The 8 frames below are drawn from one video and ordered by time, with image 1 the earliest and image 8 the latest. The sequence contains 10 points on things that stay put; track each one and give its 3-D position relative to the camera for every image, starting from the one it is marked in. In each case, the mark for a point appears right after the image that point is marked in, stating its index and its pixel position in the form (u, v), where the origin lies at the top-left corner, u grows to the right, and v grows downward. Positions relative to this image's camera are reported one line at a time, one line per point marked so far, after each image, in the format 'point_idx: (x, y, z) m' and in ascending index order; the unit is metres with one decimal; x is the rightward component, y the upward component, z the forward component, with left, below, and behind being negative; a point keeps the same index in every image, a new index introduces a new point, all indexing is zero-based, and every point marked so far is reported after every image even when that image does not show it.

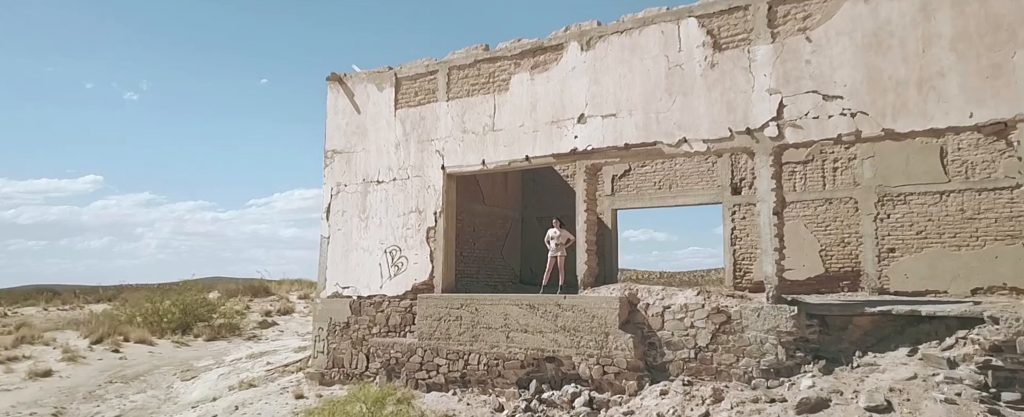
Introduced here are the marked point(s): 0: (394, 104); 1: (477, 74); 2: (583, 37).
0: (-1.8, +1.6, +9.4) m
1: (-0.5, +1.9, +8.6) m
2: (+0.9, +2.2, +7.7) m
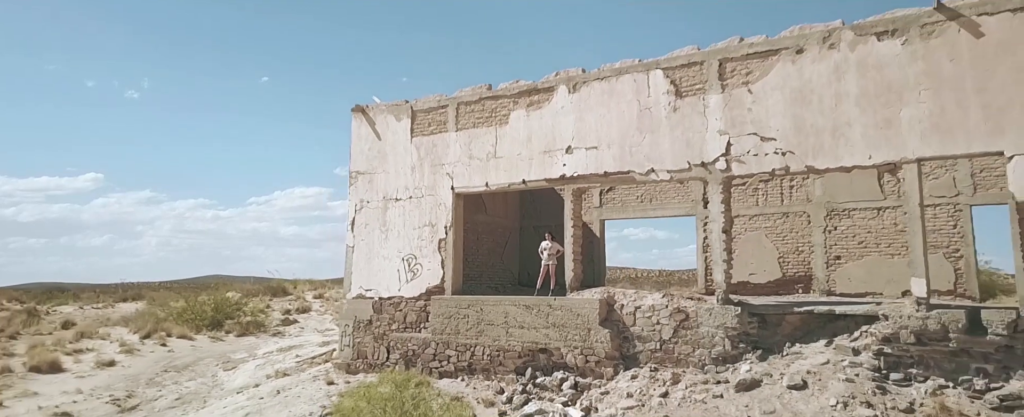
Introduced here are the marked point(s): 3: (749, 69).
0: (-1.8, +1.4, +11.0) m
1: (-0.5, +1.7, +10.2) m
2: (+0.9, +2.0, +9.3) m
3: (+3.1, +1.9, +7.9) m
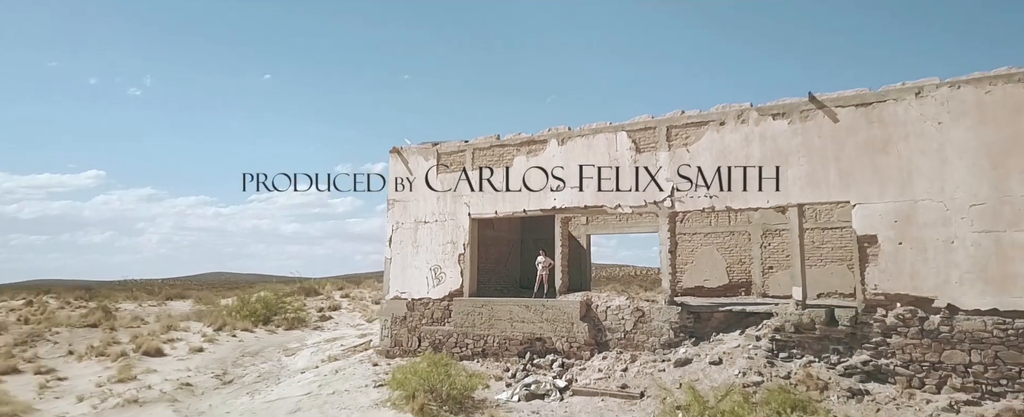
0: (-1.8, +0.9, +14.0) m
1: (-0.5, +1.2, +13.3) m
2: (+1.0, +1.5, +12.3) m
3: (+3.2, +1.4, +10.9) m
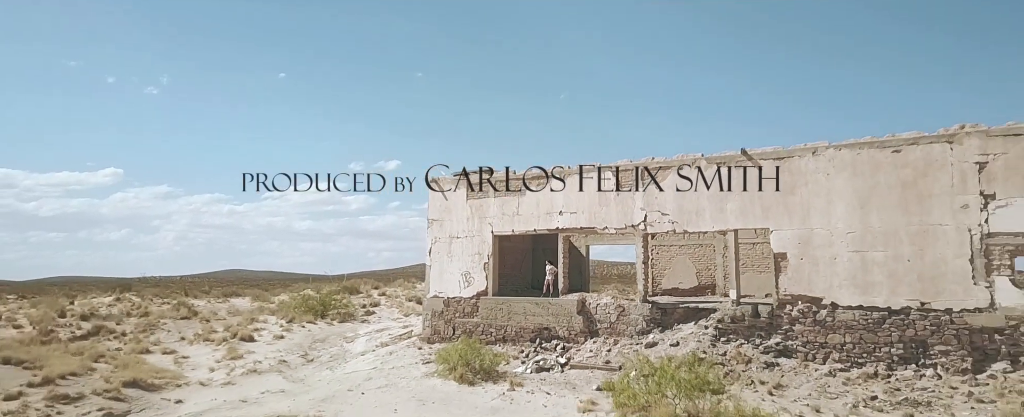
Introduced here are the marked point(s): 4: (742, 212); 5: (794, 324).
0: (-1.4, +0.4, +17.9) m
1: (-0.1, +0.7, +17.1) m
2: (+1.3, +0.9, +16.2) m
3: (+3.5, +0.8, +14.7) m
4: (+5.2, -0.1, +13.4) m
5: (+6.0, -2.4, +12.6) m
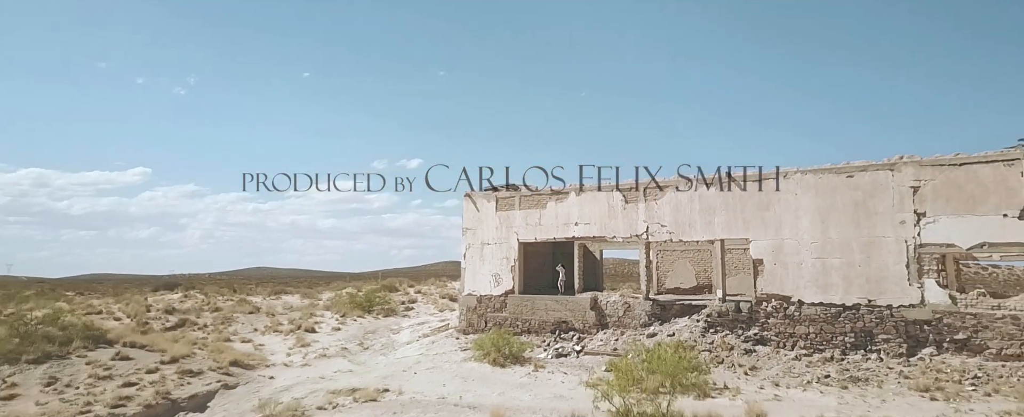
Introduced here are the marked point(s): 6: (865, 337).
0: (-0.6, 0.0, +20.9) m
1: (+0.7, +0.3, +20.0) m
2: (+2.0, +0.6, +19.0) m
3: (+4.2, +0.5, +17.5) m
4: (+5.8, -0.4, +16.2) m
5: (+6.6, -2.8, +15.3) m
6: (+8.3, -3.0, +14.1) m
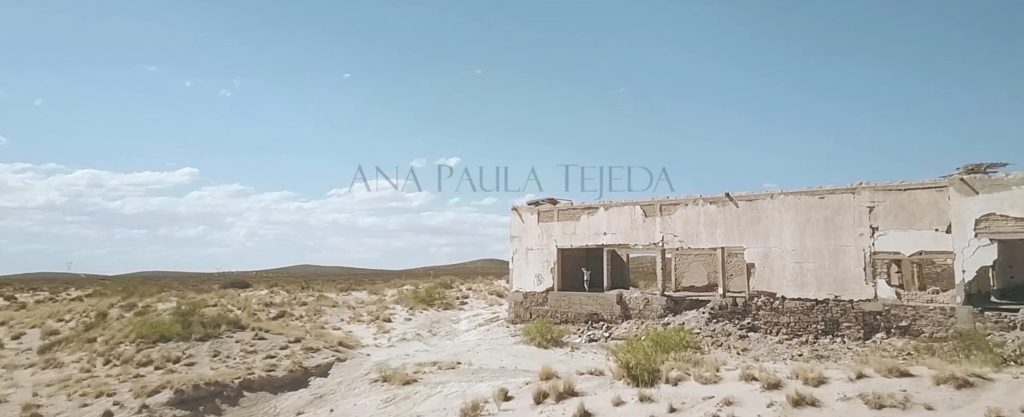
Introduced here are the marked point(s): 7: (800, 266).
0: (+1.1, -0.5, +25.2) m
1: (+2.3, -0.2, +24.2) m
2: (+3.6, +0.1, +23.2) m
3: (+5.6, 0.0, +21.5) m
4: (+7.1, -0.9, +20.1) m
5: (+7.9, -3.2, +19.2) m
6: (+9.5, -3.4, +17.9) m
7: (+8.9, -1.8, +18.6) m
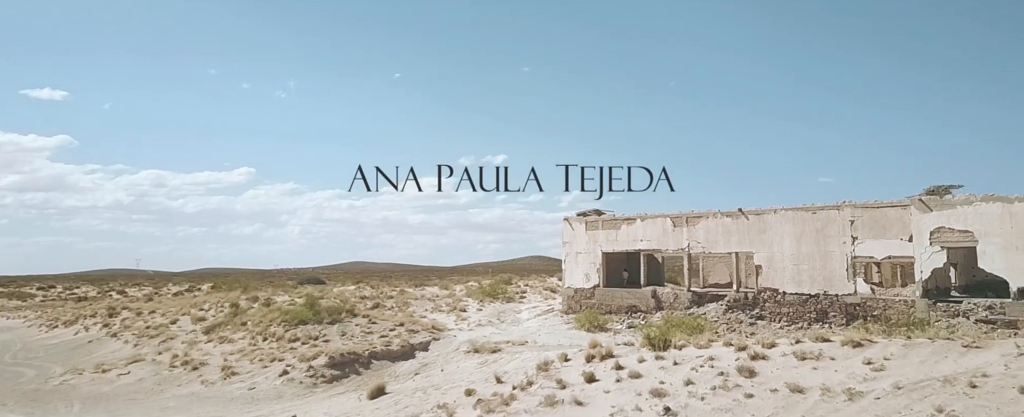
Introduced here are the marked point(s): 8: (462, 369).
0: (+3.7, -1.0, +30.4) m
1: (+4.8, -0.7, +29.4) m
2: (+6.1, -0.4, +28.2) m
3: (+8.0, -0.5, +26.4) m
4: (+9.4, -1.4, +24.9) m
5: (+10.1, -3.7, +24.0) m
6: (+11.6, -3.9, +22.5) m
7: (+11.0, -2.3, +23.2) m
8: (-1.6, -5.1, +19.1) m
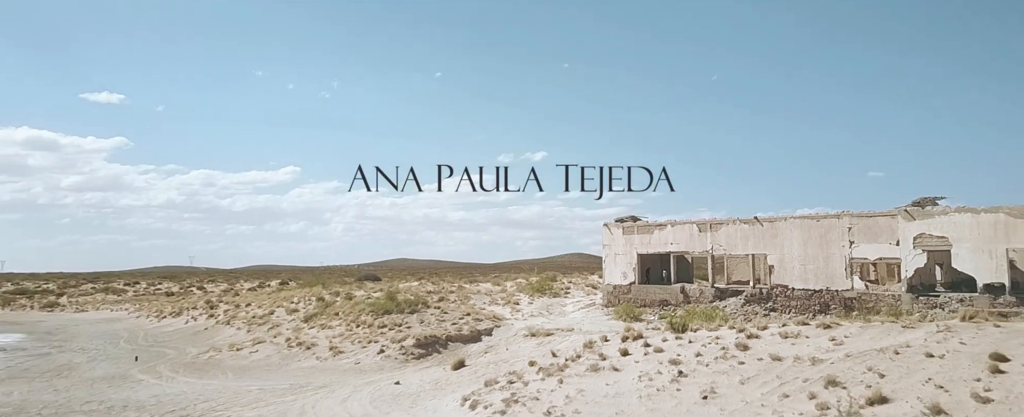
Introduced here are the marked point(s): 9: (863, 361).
0: (+6.4, -1.4, +34.9) m
1: (+7.5, -1.1, +33.9) m
2: (+8.6, -0.8, +32.6) m
3: (+10.4, -0.9, +30.6) m
4: (+11.7, -1.7, +29.1) m
5: (+12.4, -4.1, +28.1) m
6: (+13.8, -4.3, +26.5) m
7: (+13.2, -2.7, +27.3) m
8: (+0.4, -5.6, +24.0) m
9: (+8.7, -3.8, +15.0) m
